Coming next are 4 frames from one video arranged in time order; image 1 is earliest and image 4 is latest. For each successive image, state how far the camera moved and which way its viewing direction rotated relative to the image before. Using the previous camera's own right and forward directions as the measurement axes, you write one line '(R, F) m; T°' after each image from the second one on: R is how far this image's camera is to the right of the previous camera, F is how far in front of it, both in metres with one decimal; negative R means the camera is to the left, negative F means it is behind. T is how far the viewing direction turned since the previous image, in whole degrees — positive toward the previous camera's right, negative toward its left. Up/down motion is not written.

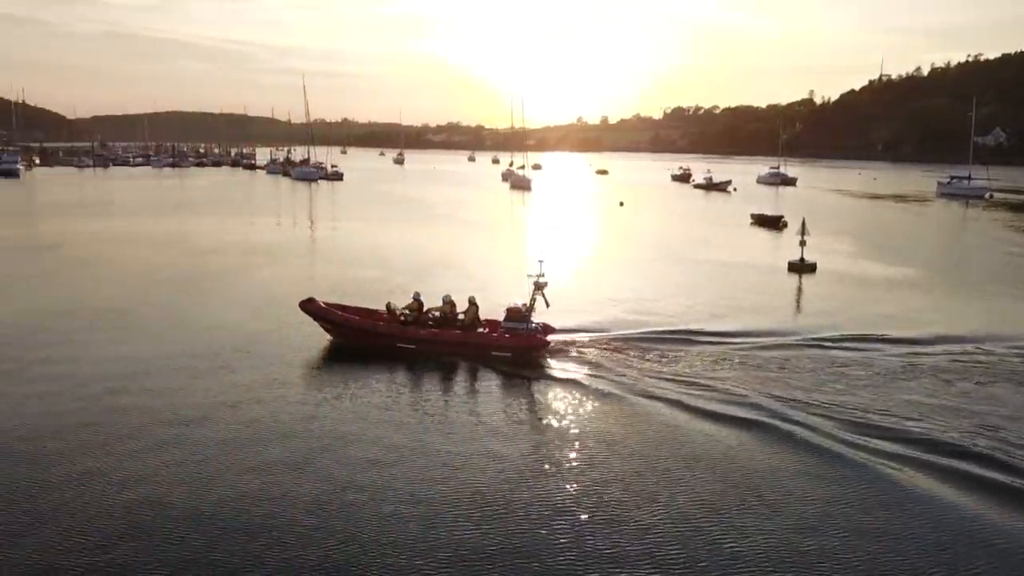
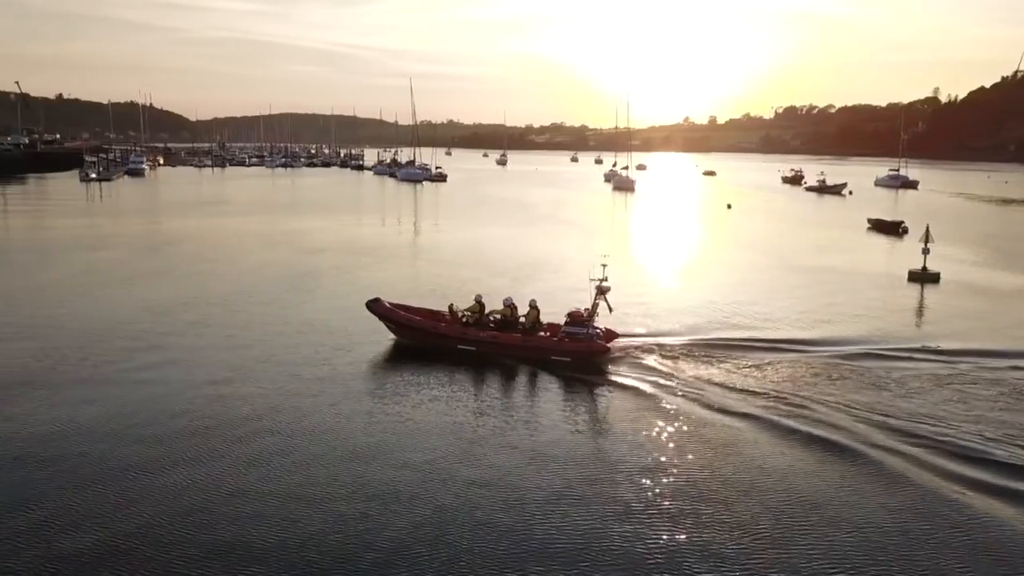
(+0.4, +0.5) m; -7°
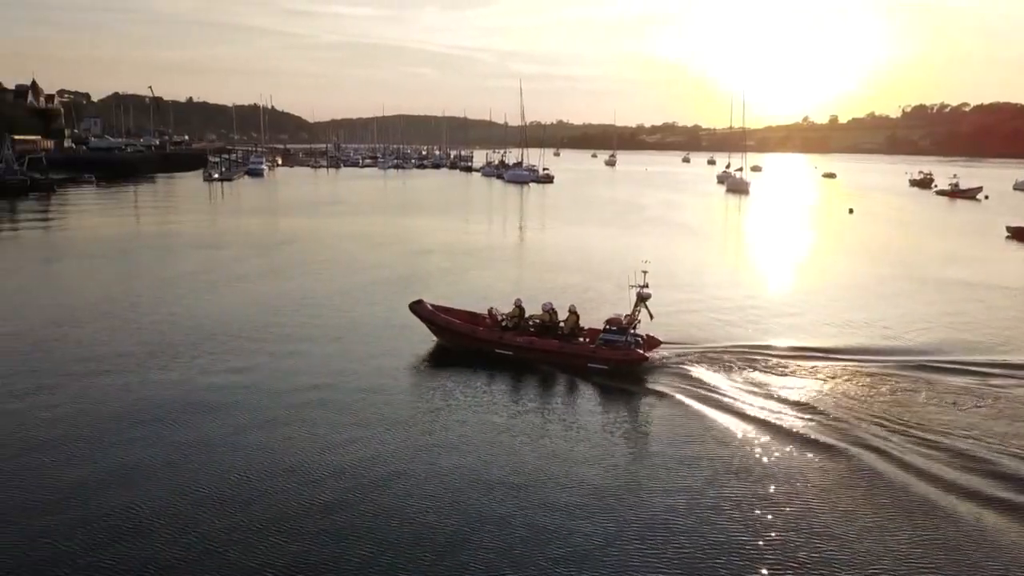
(+0.5, +0.7) m; -7°
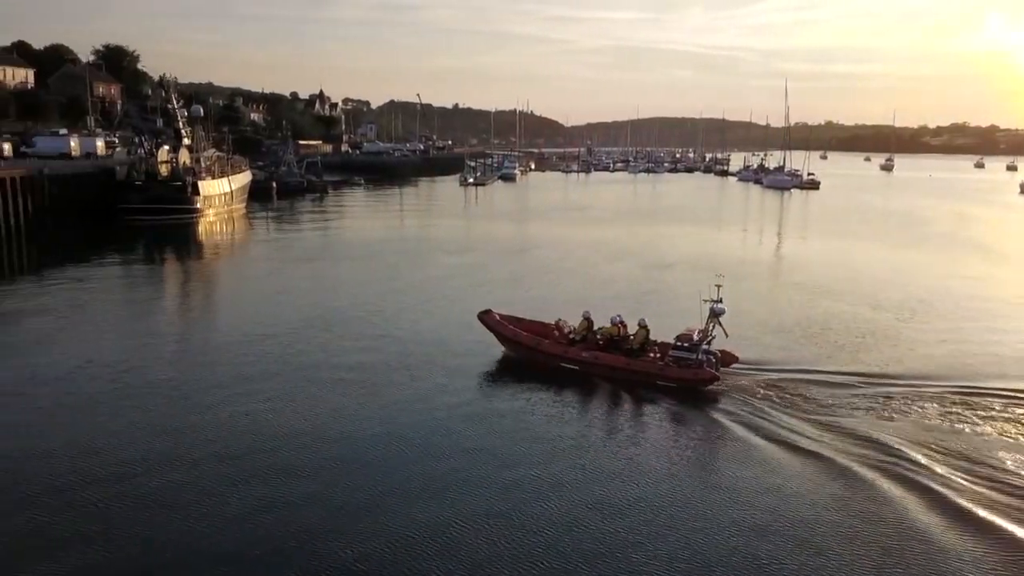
(+0.1, +1.4) m; -16°
